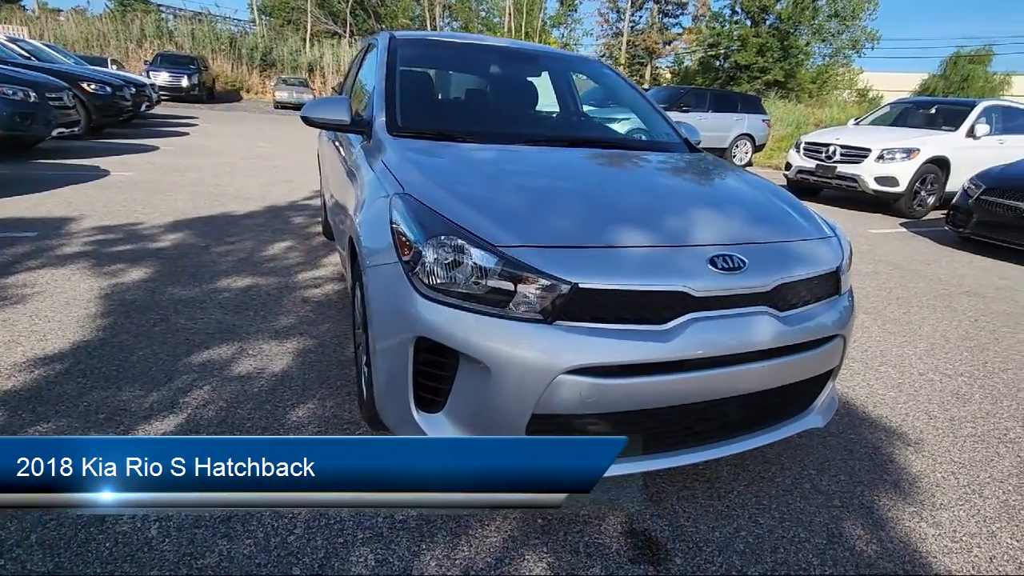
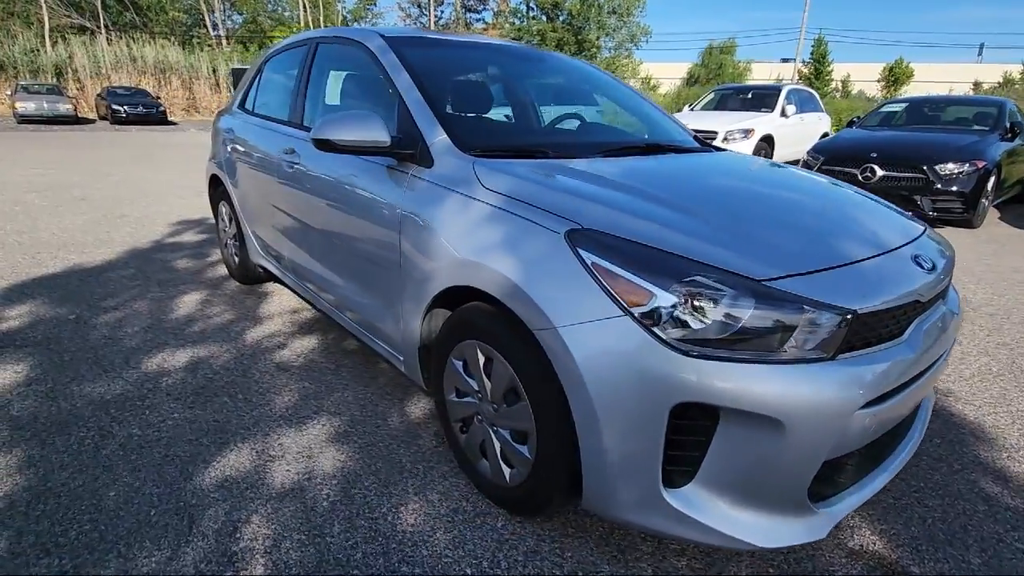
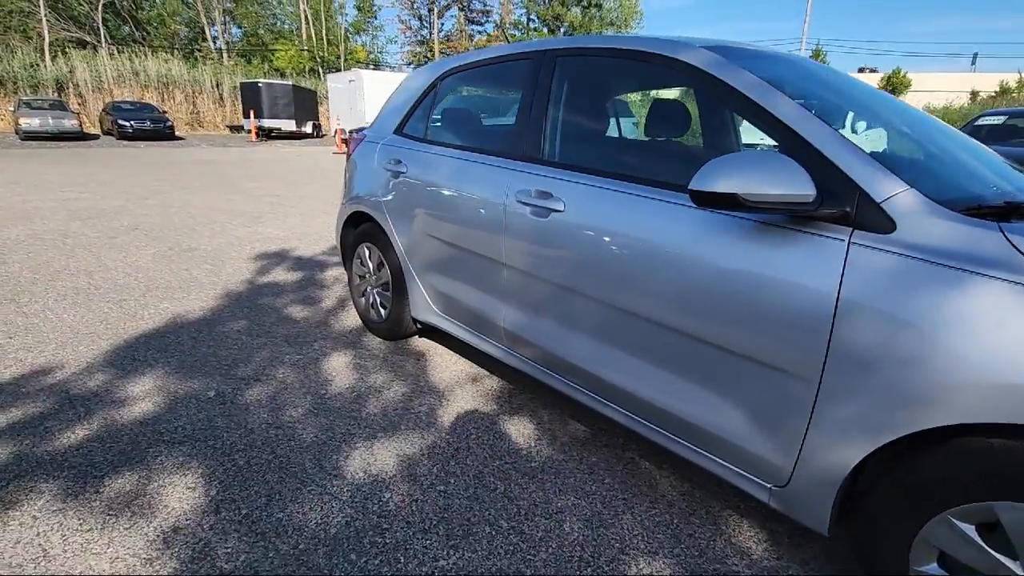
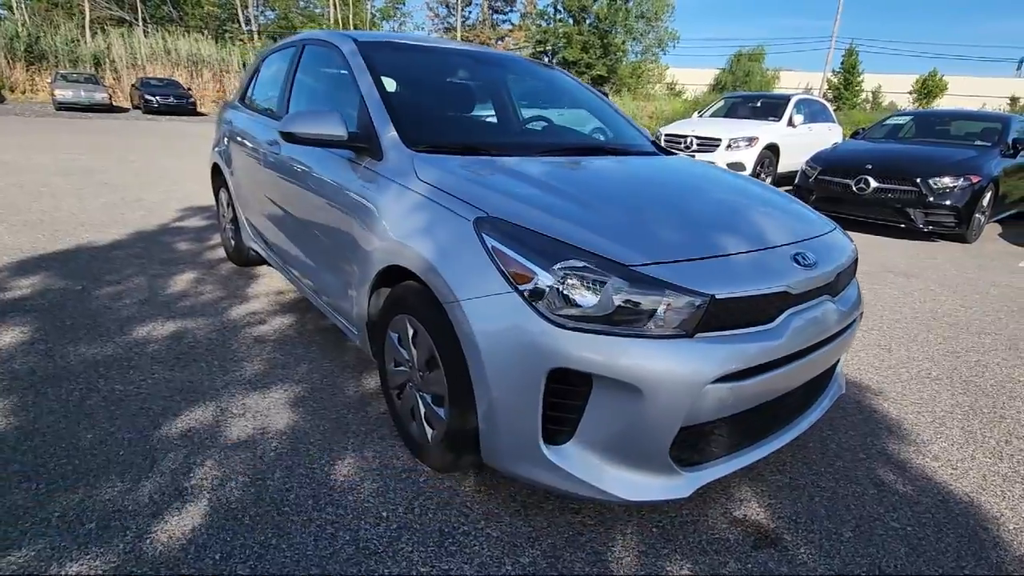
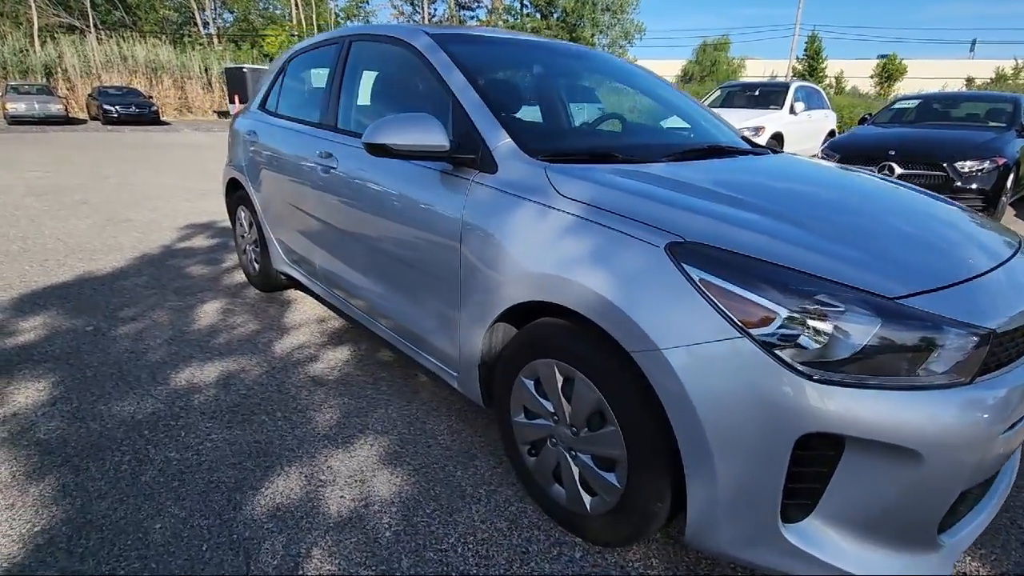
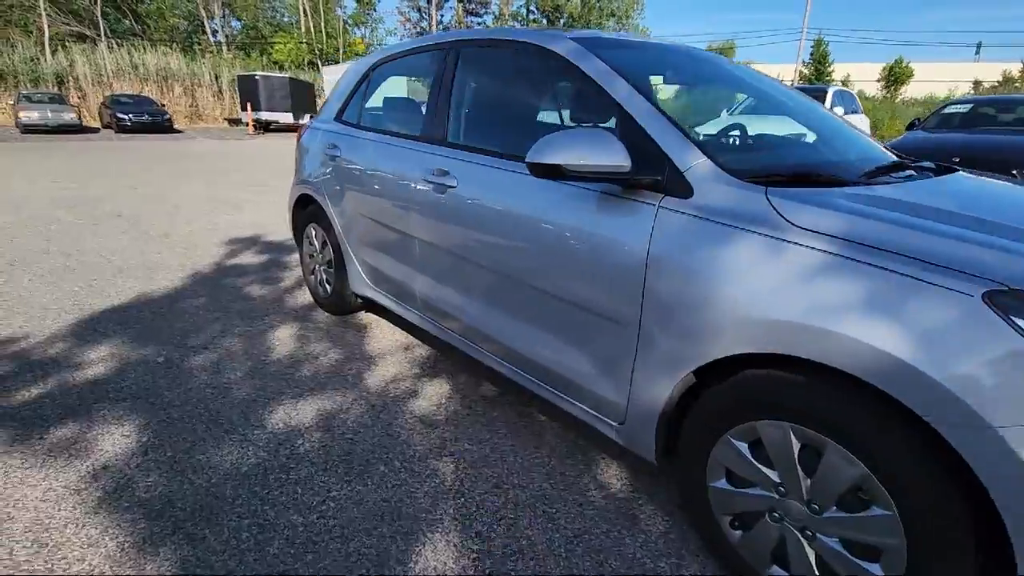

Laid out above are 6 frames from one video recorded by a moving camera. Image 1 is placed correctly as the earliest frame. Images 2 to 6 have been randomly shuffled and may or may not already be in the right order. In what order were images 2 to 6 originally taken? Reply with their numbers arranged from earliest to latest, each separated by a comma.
4, 2, 5, 6, 3
